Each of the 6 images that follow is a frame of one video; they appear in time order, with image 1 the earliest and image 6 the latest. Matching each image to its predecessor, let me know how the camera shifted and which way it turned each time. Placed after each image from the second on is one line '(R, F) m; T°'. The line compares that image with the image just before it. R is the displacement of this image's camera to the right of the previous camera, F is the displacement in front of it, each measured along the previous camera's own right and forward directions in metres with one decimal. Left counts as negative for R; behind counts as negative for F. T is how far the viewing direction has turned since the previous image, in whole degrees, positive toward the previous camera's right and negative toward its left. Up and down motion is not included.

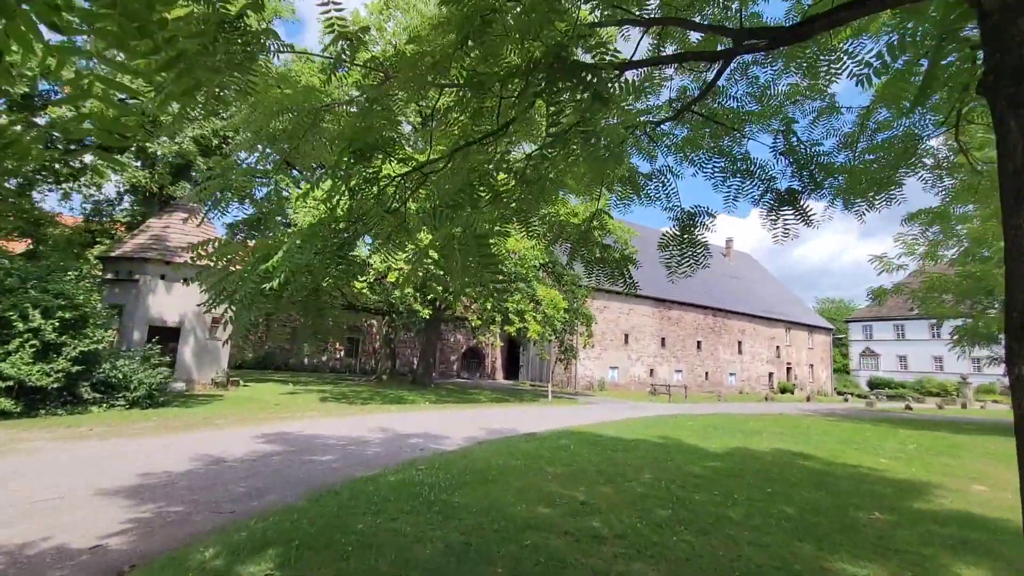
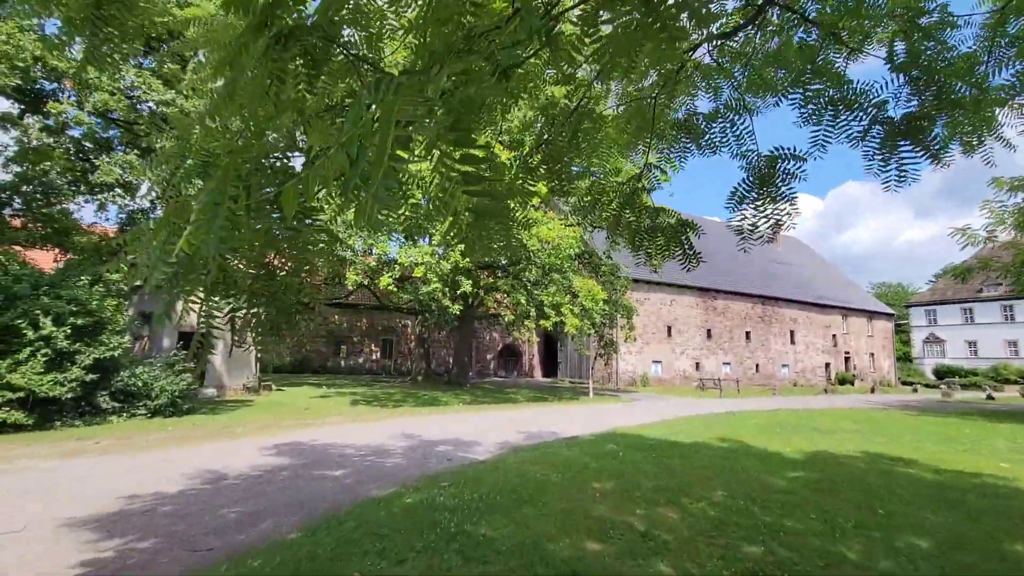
(0.0, +1.2) m; -4°
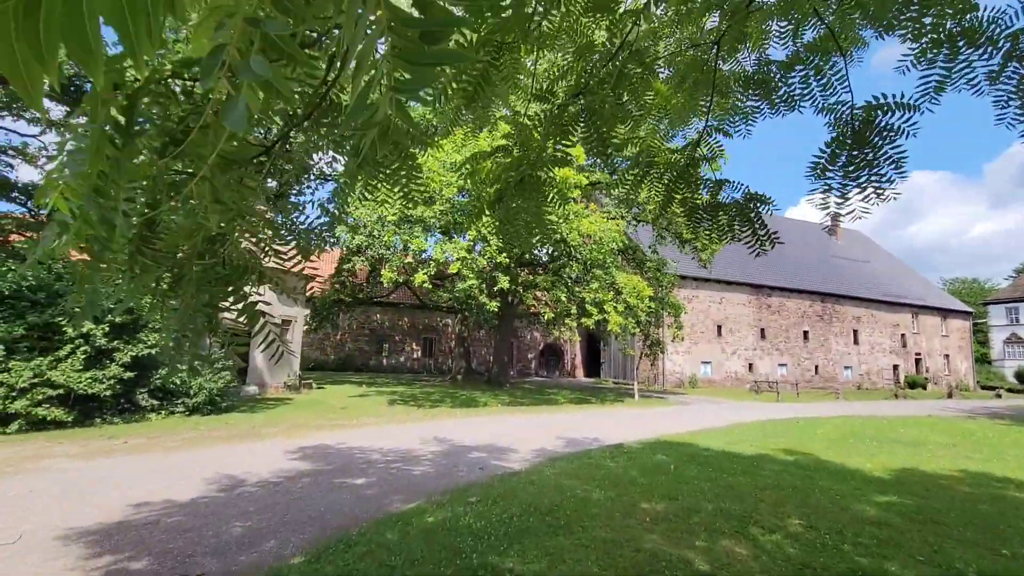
(+0.1, +0.7) m; -5°
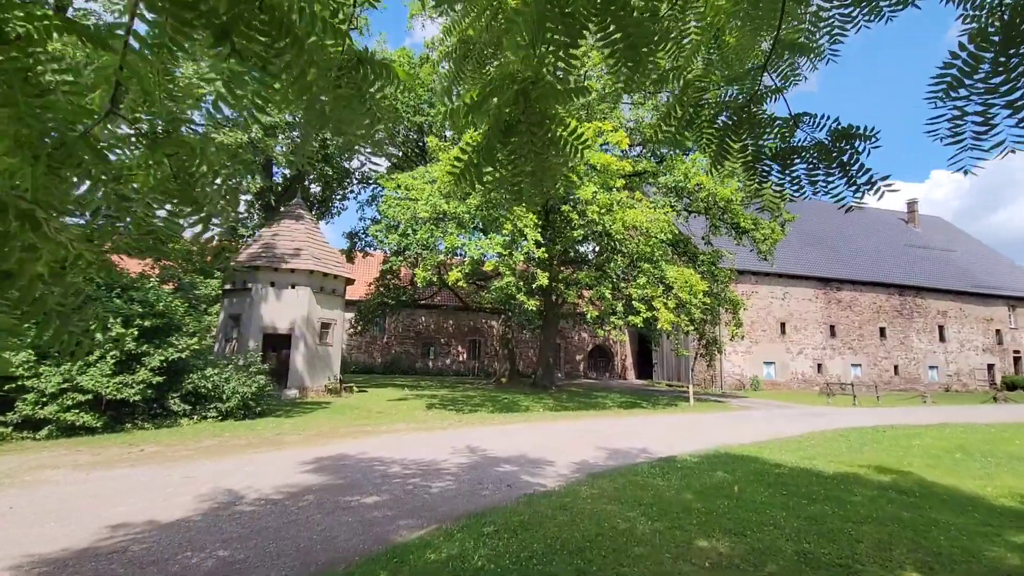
(+0.3, +1.0) m; -6°
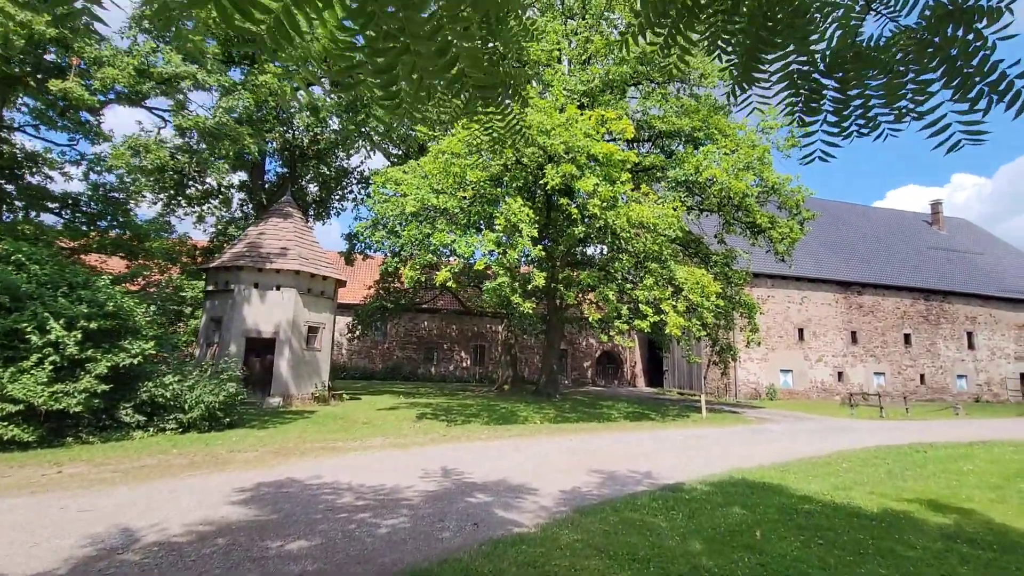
(+0.5, +1.2) m; -1°
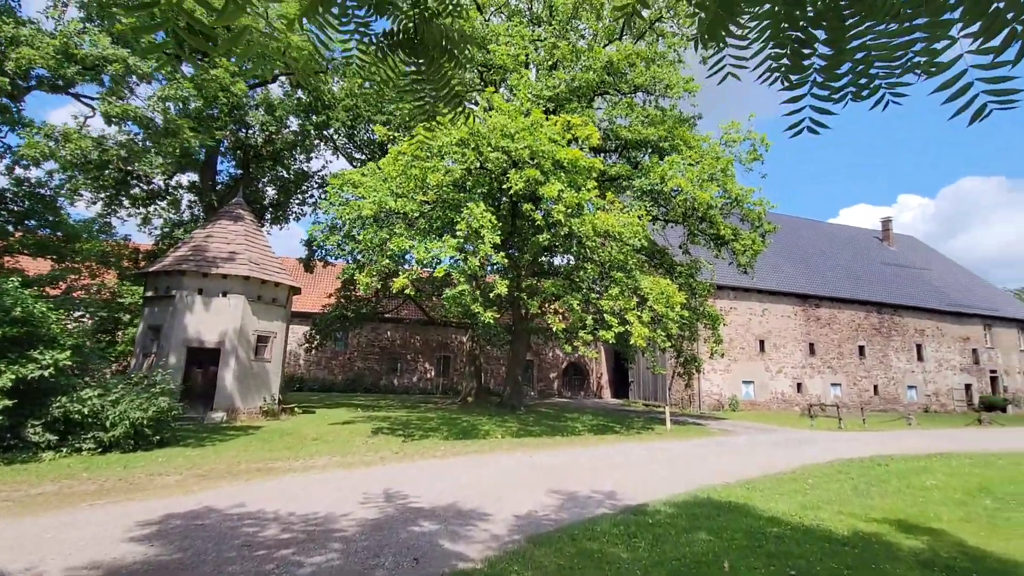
(+0.2, +0.5) m; +4°
